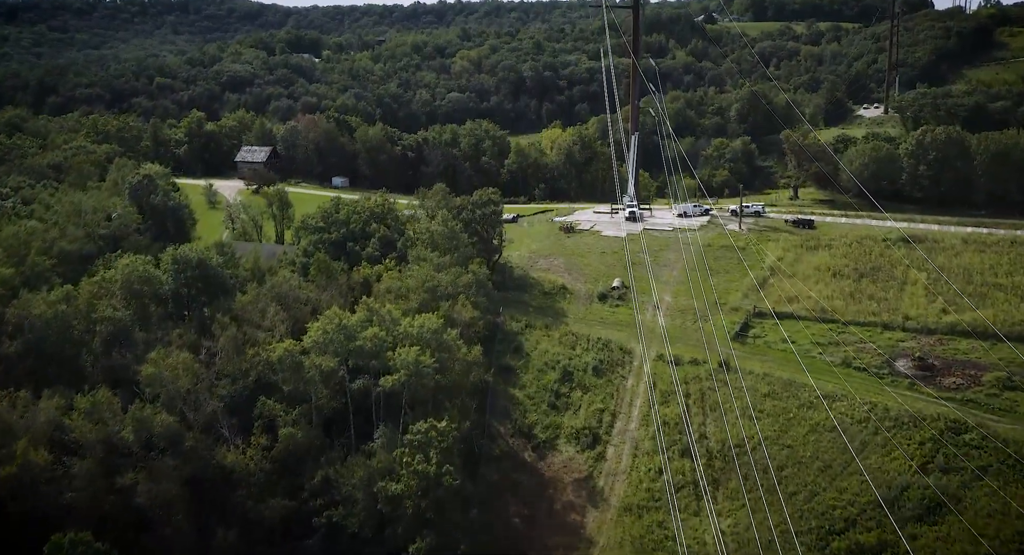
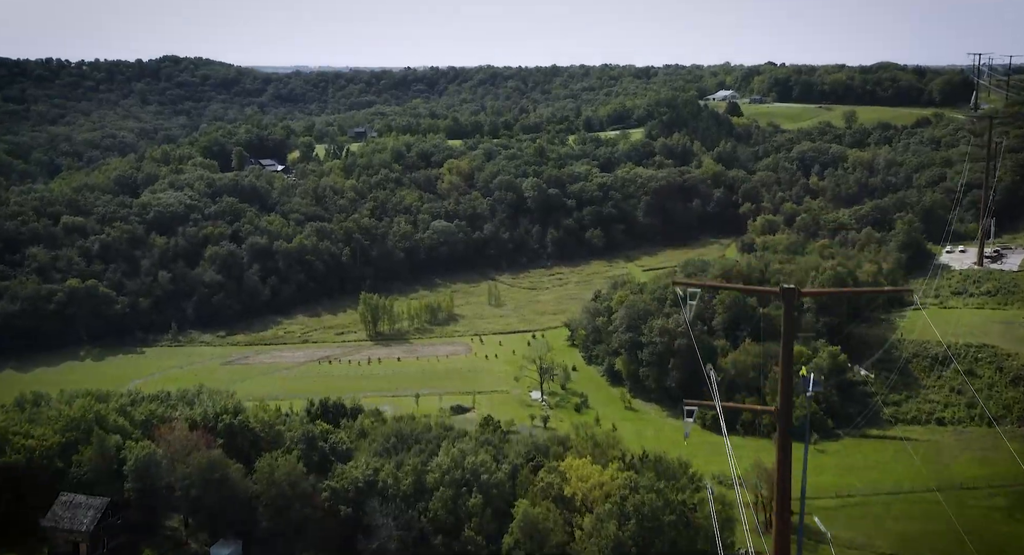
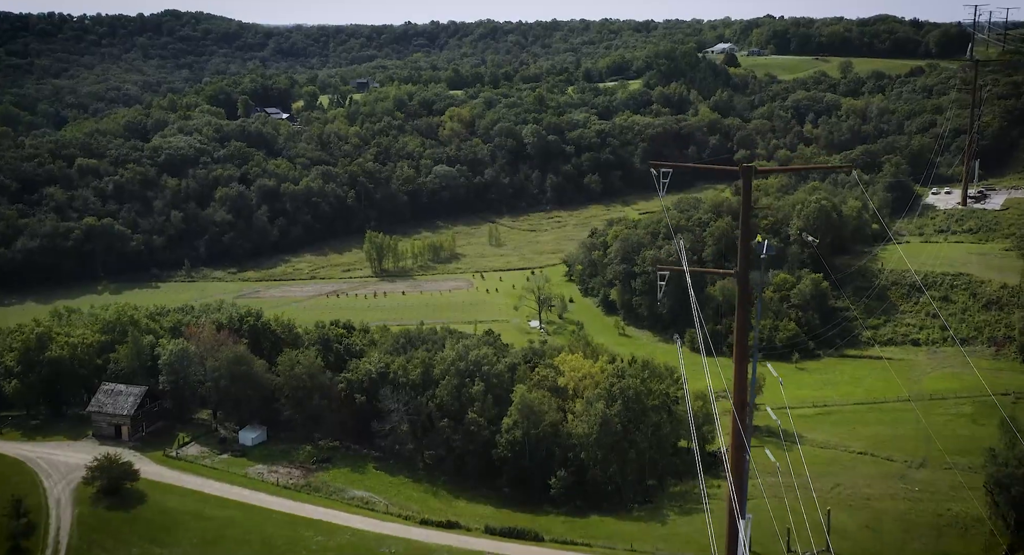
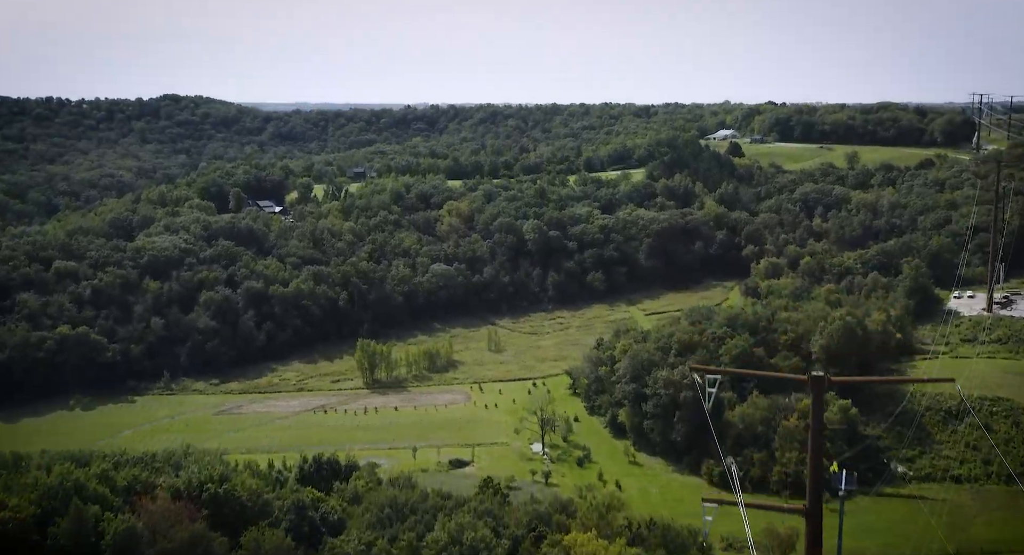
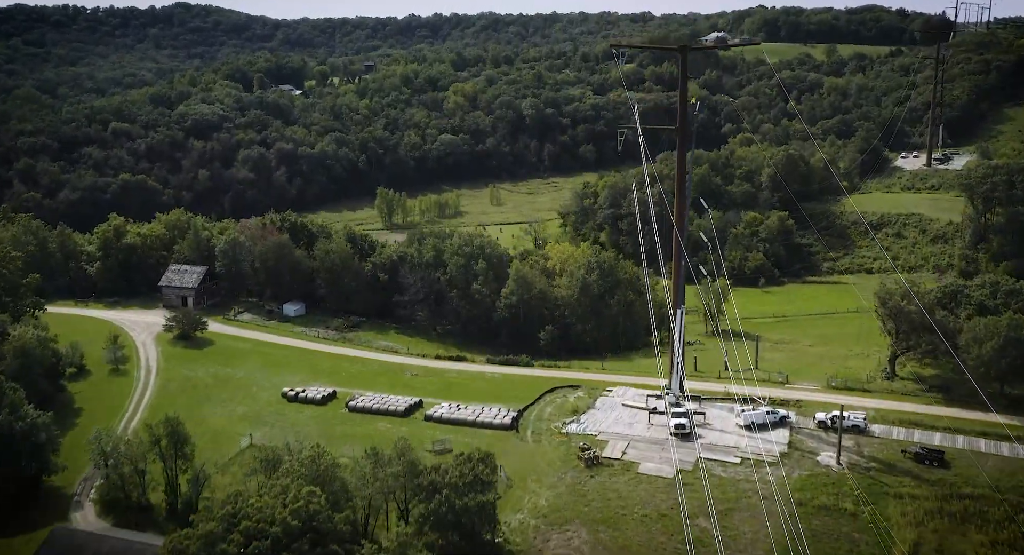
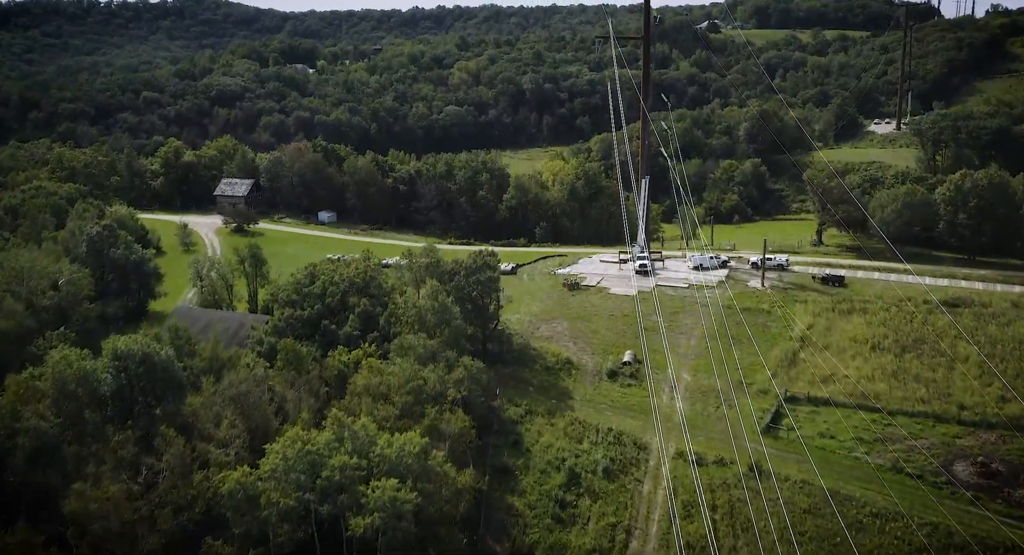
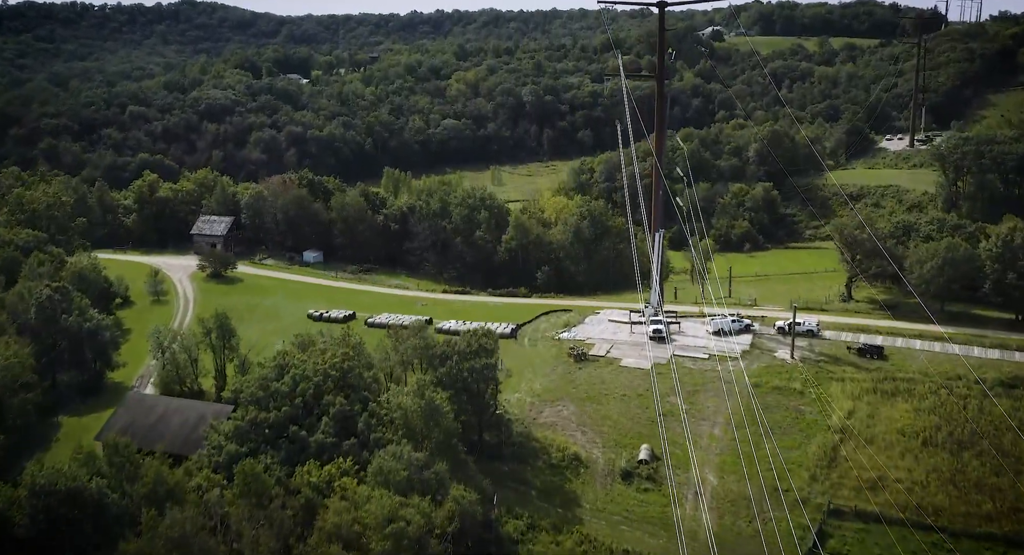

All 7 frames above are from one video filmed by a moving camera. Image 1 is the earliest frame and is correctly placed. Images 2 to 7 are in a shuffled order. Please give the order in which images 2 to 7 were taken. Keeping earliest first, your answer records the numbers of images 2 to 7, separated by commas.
6, 7, 5, 3, 2, 4
